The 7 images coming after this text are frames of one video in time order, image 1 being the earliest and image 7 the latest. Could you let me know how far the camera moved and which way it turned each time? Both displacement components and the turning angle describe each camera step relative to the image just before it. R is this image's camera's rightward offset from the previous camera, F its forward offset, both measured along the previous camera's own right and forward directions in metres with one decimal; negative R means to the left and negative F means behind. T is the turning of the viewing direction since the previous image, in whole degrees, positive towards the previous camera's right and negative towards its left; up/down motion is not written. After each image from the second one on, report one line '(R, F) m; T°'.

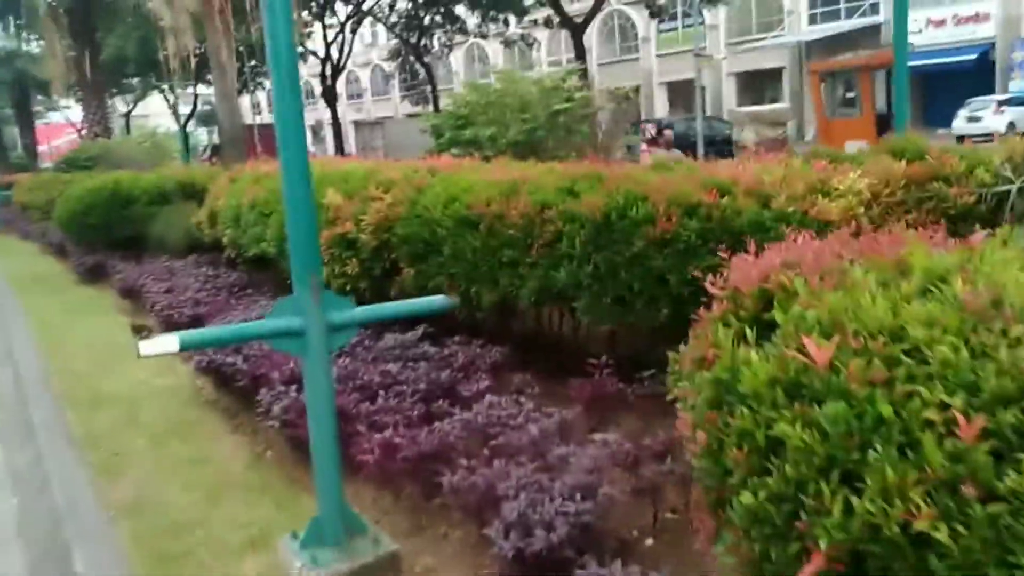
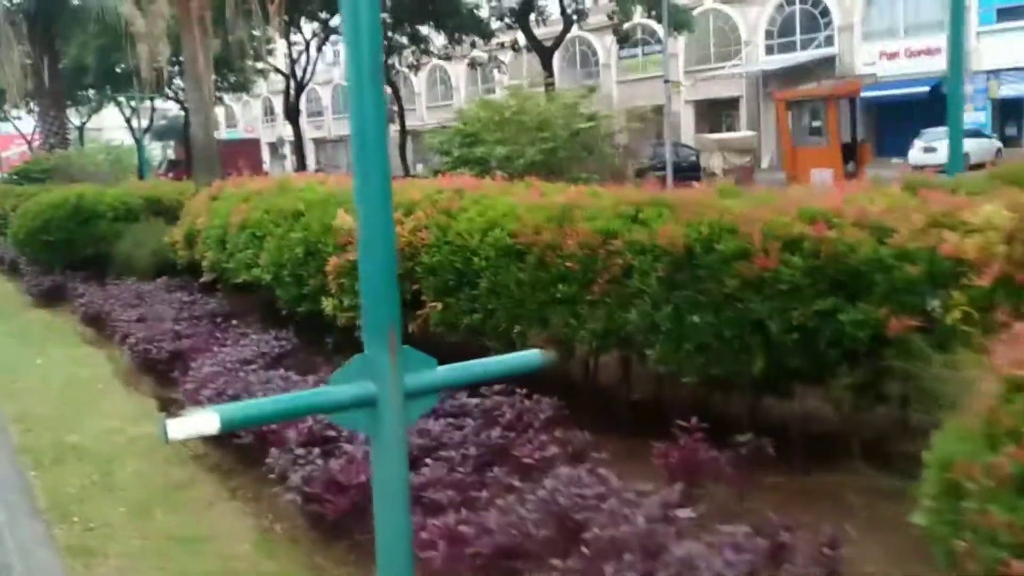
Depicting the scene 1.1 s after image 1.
(-0.7, +0.8) m; +4°
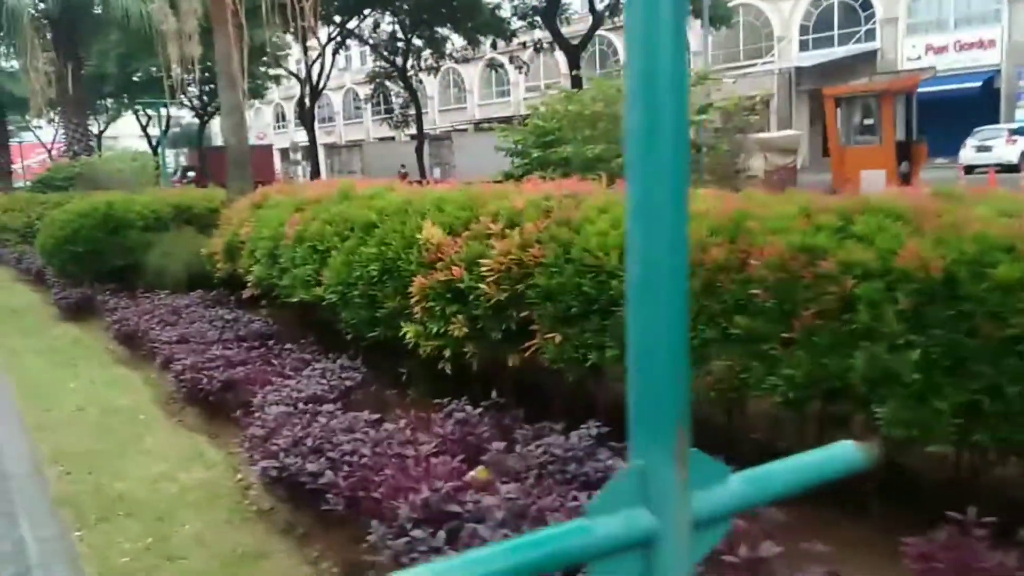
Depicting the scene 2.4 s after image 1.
(-0.8, +1.2) m; 0°
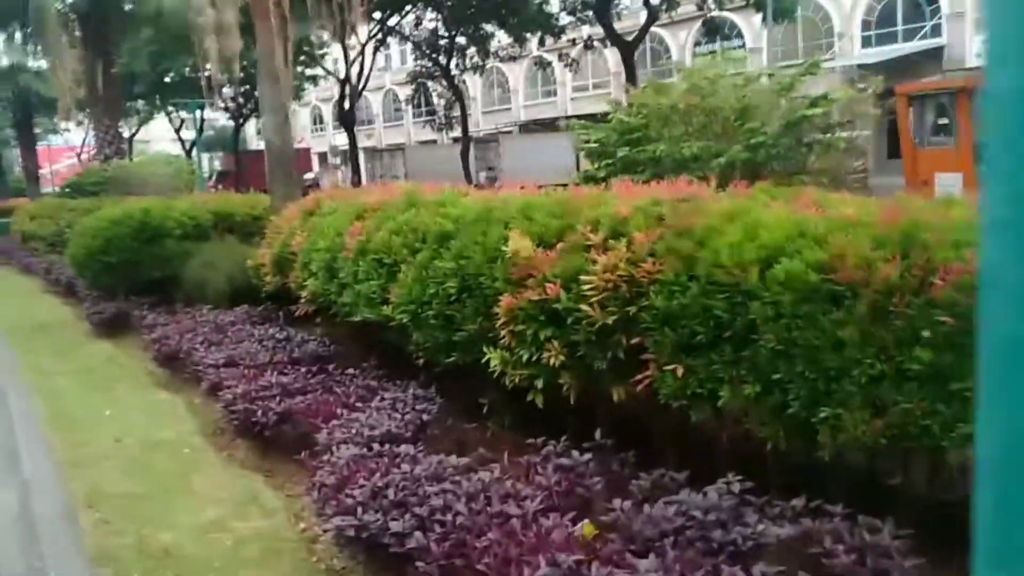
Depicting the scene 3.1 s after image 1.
(-0.4, +0.7) m; -2°
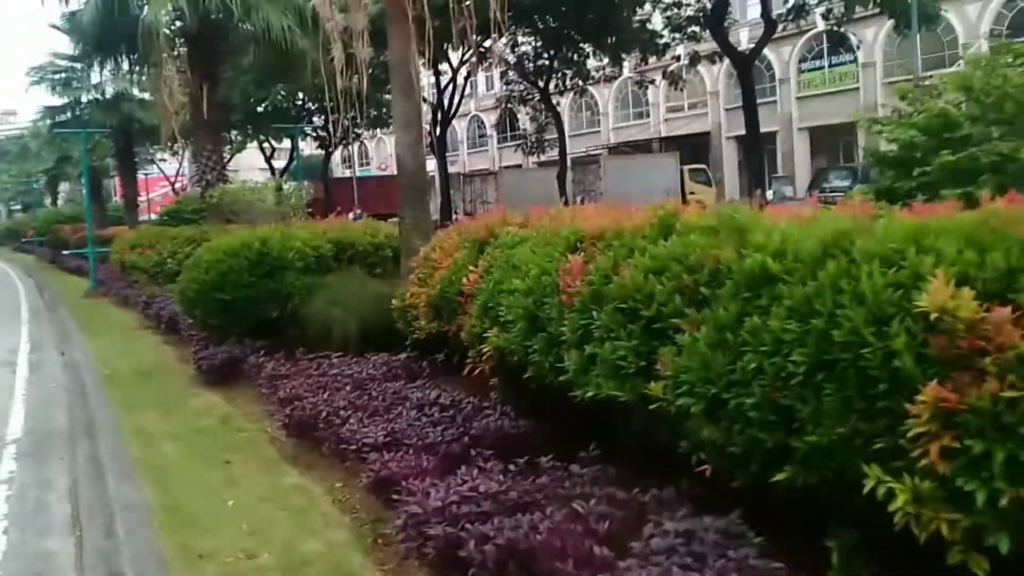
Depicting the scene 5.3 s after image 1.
(-1.3, +1.8) m; -5°
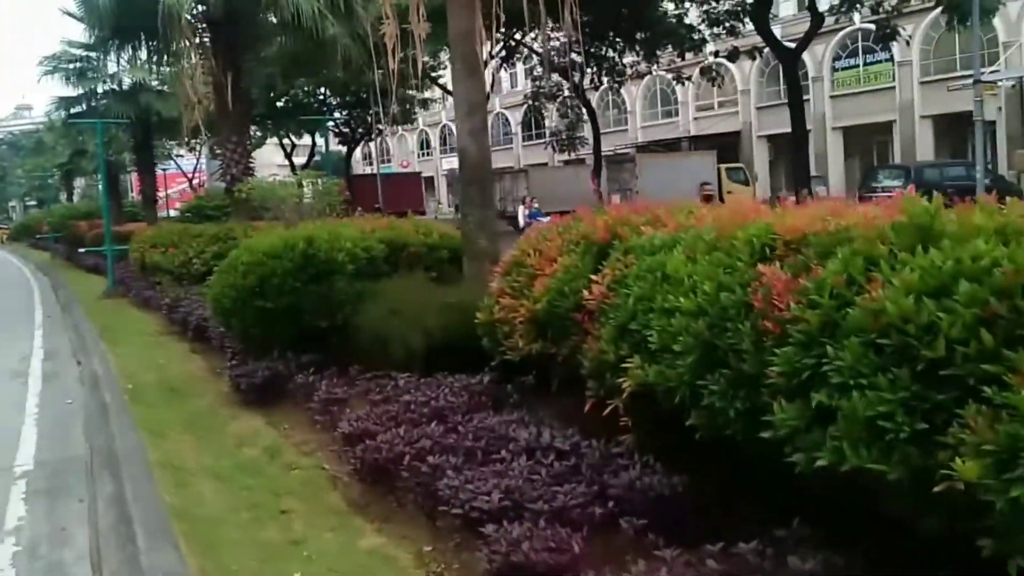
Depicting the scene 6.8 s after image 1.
(-0.7, +1.2) m; -1°
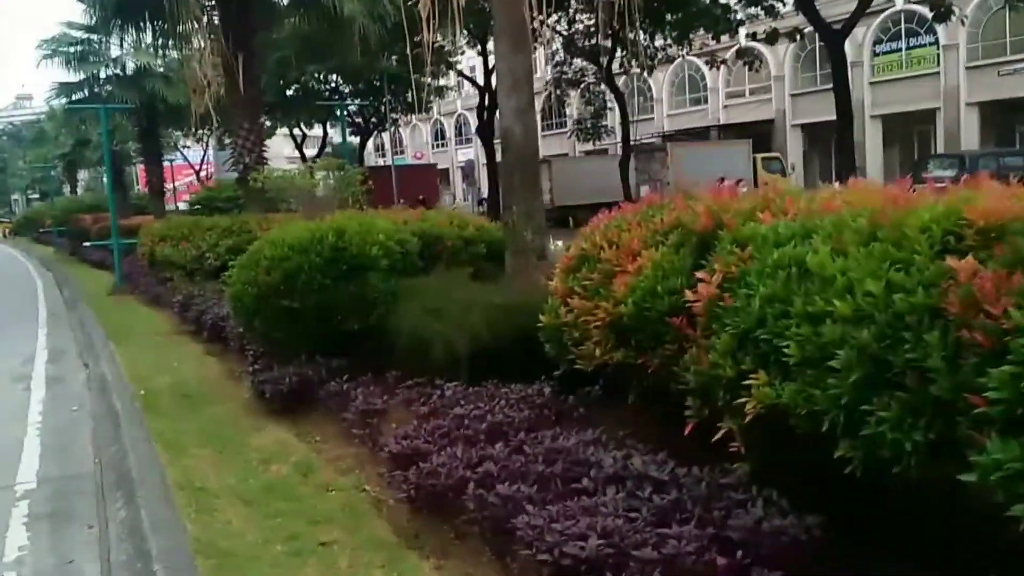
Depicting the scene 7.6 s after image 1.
(-0.4, +0.7) m; 0°
